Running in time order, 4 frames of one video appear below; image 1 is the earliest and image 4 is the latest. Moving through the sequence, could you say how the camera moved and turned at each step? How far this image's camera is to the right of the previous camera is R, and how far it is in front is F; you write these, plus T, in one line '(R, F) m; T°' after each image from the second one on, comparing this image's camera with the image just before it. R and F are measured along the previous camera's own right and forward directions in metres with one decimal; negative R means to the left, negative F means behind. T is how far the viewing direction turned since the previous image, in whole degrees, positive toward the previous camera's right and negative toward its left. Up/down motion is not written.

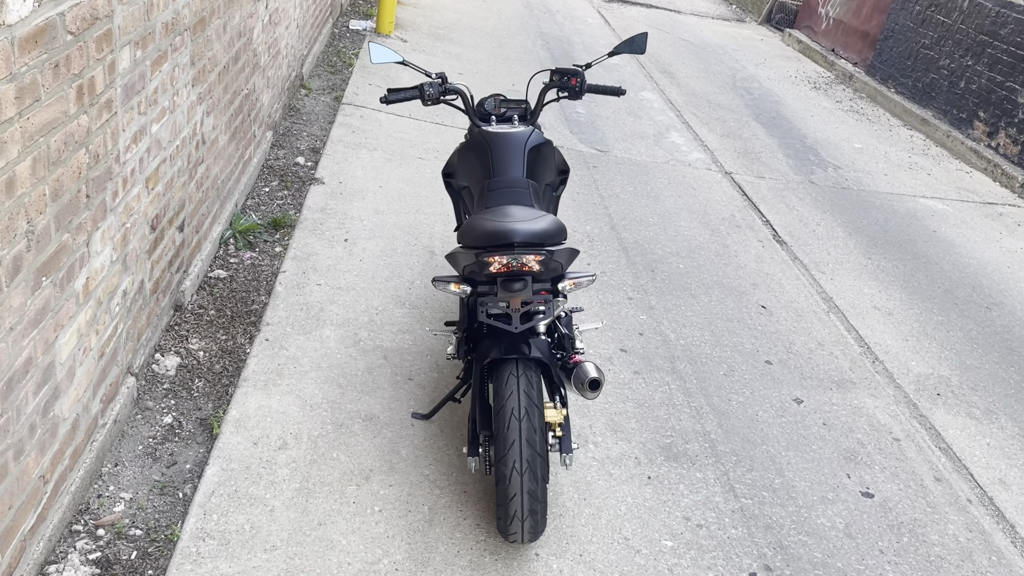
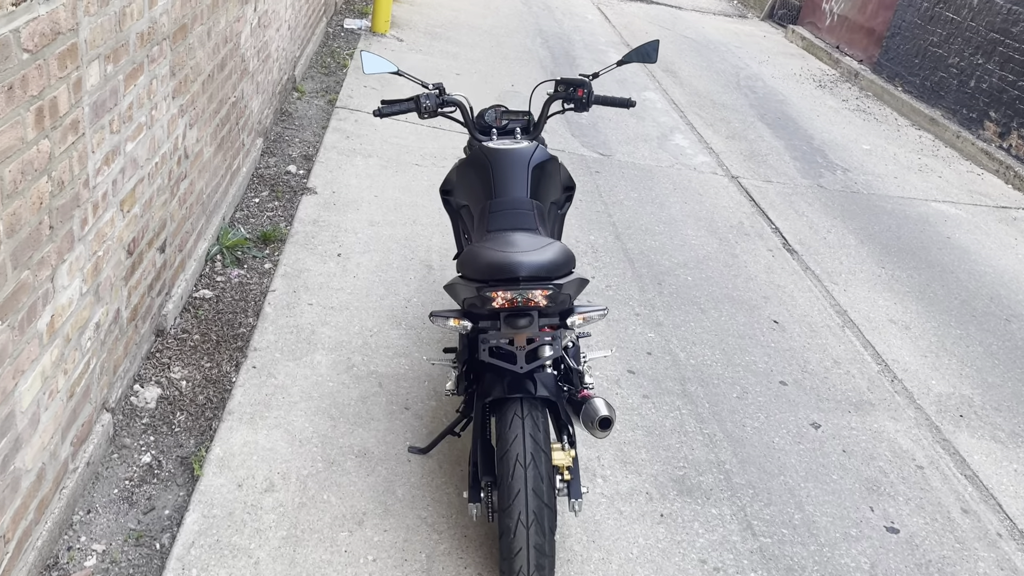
(0.0, +0.2) m; 0°
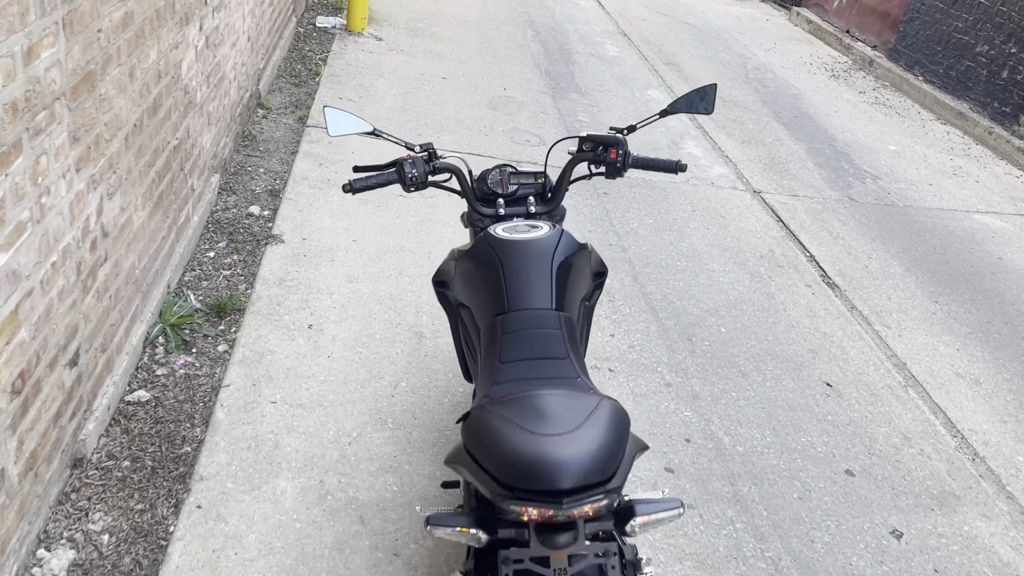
(-0.1, +0.8) m; +1°
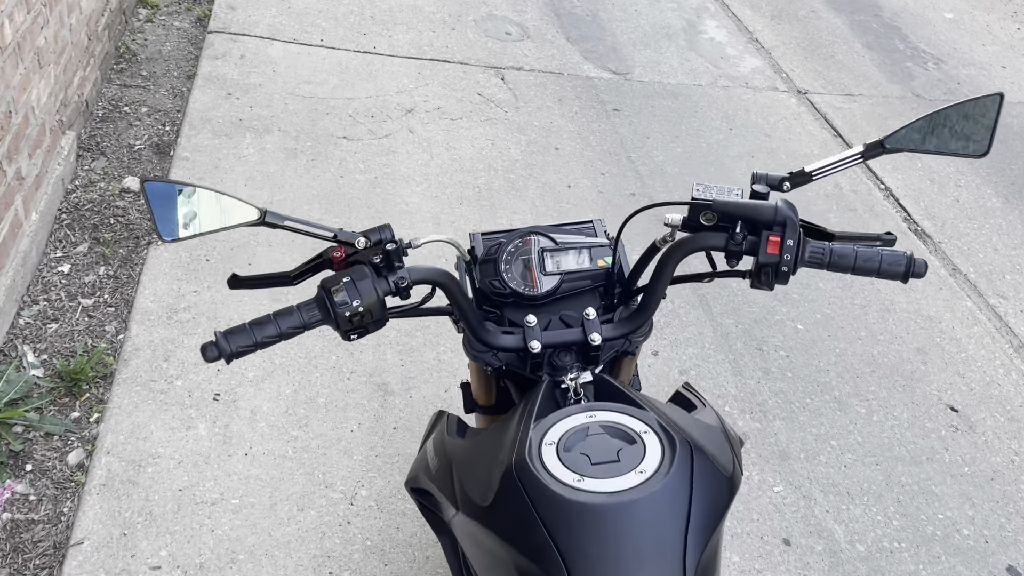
(-0.1, +1.3) m; +2°
